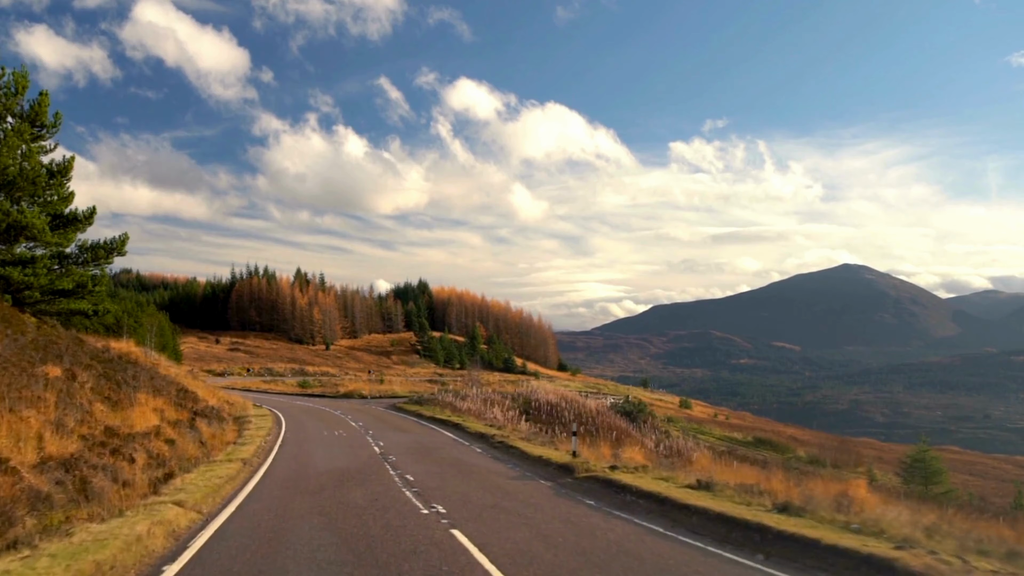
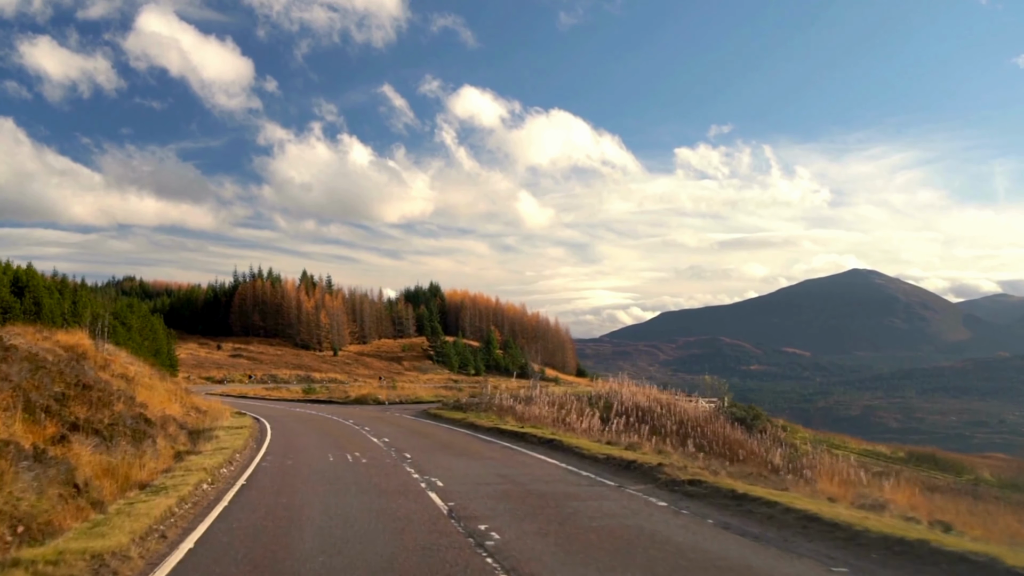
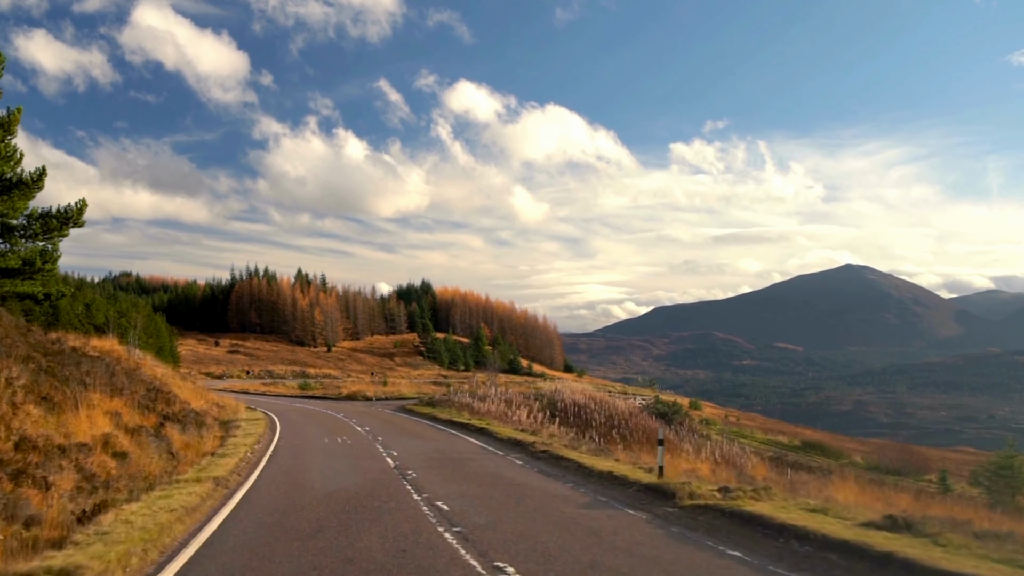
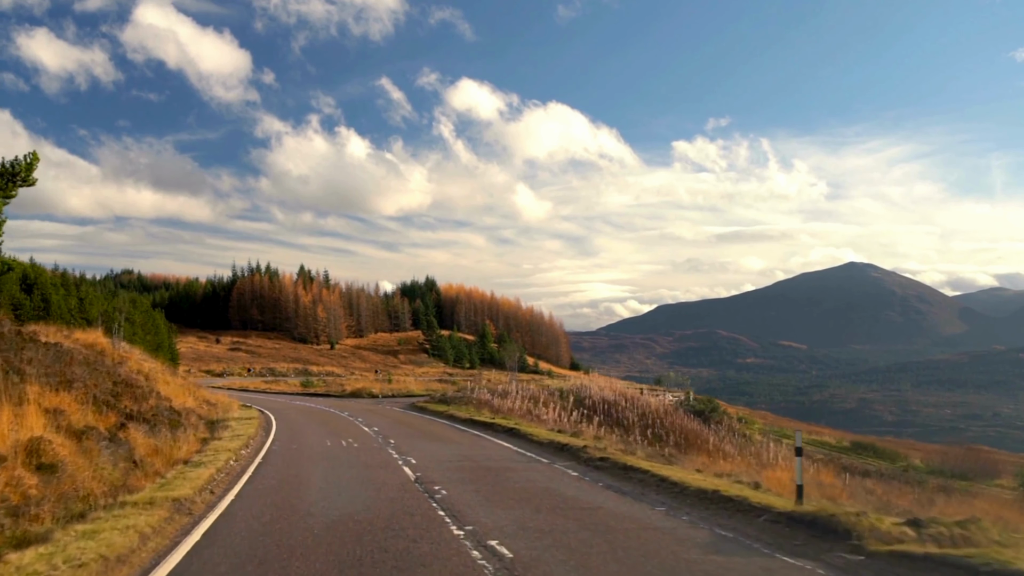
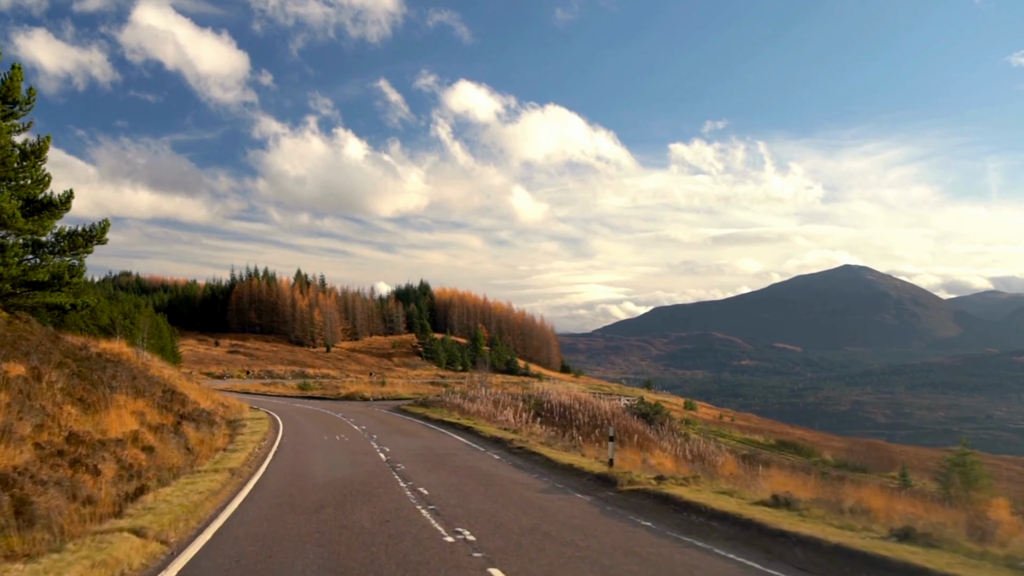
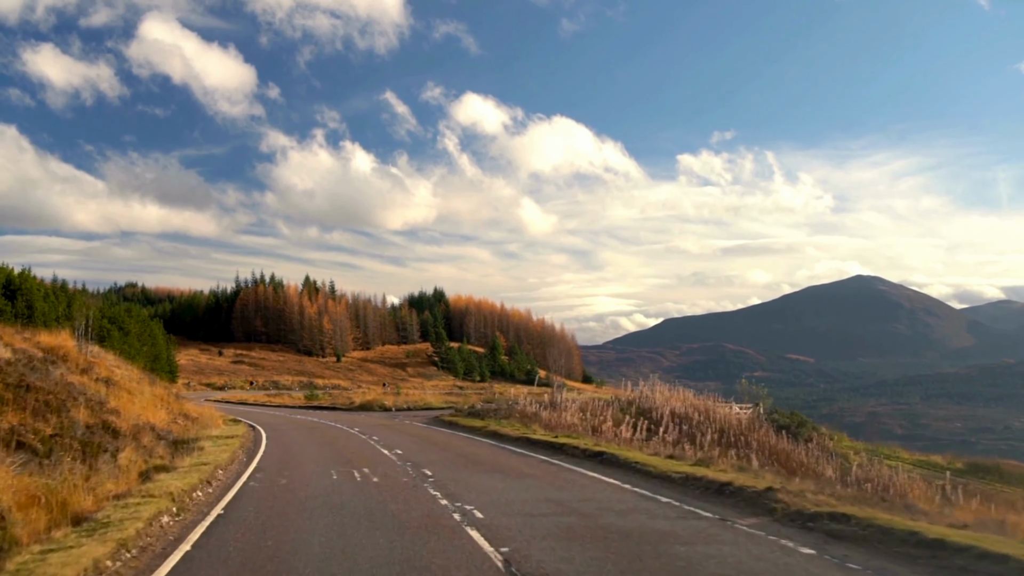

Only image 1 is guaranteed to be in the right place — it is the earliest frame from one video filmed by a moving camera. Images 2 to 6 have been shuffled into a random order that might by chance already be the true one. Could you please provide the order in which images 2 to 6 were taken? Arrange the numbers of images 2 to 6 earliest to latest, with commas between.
5, 3, 4, 2, 6
